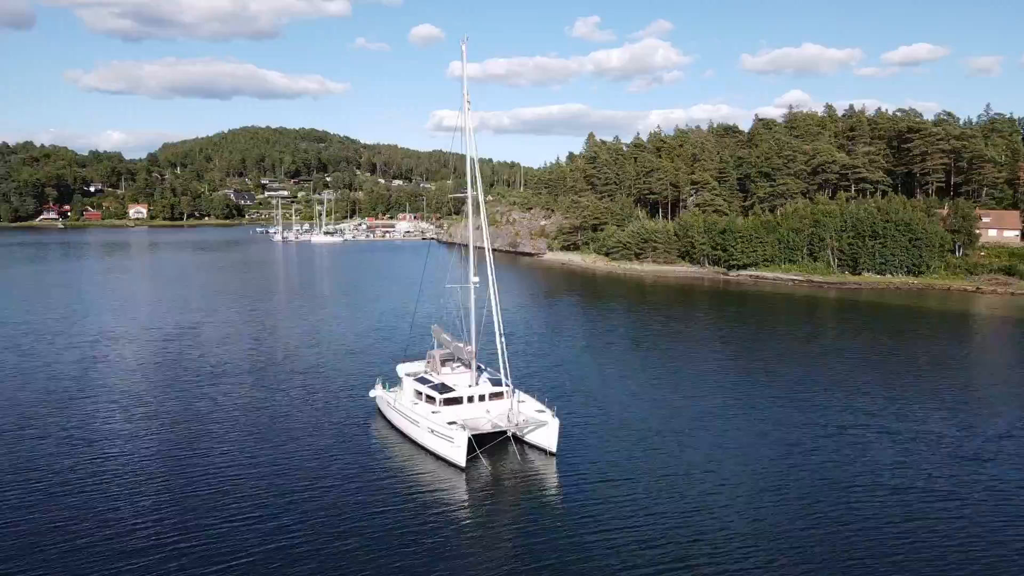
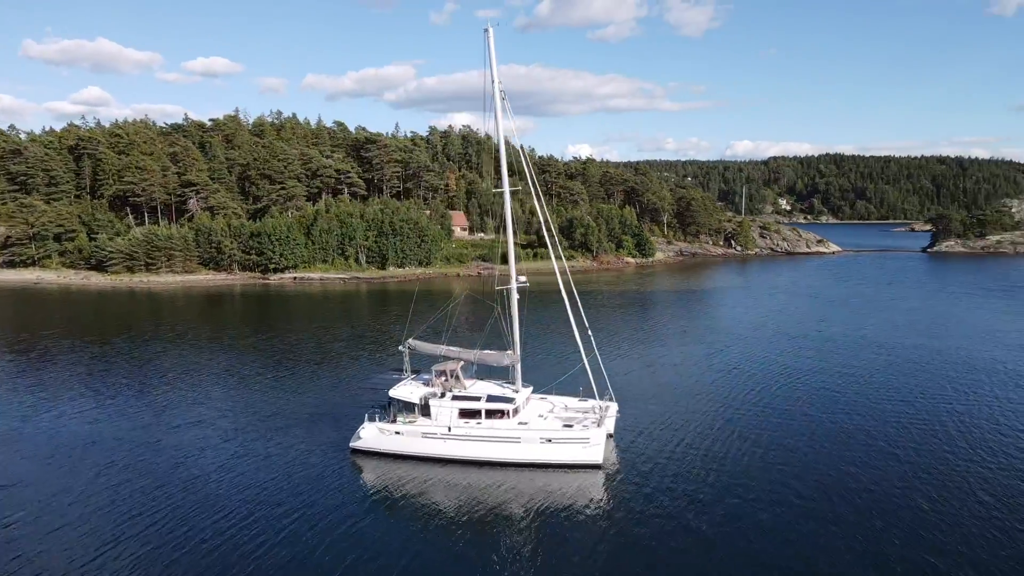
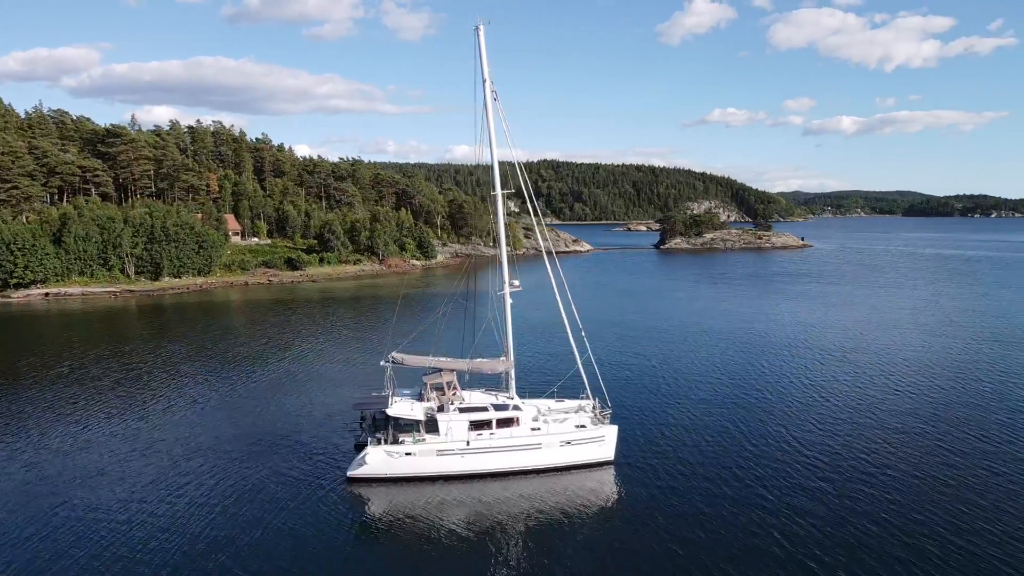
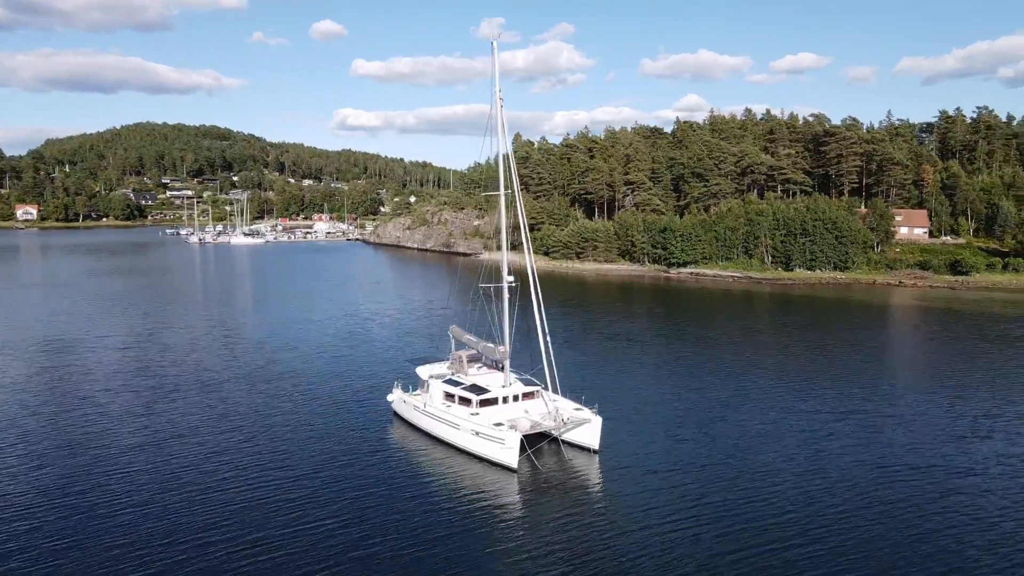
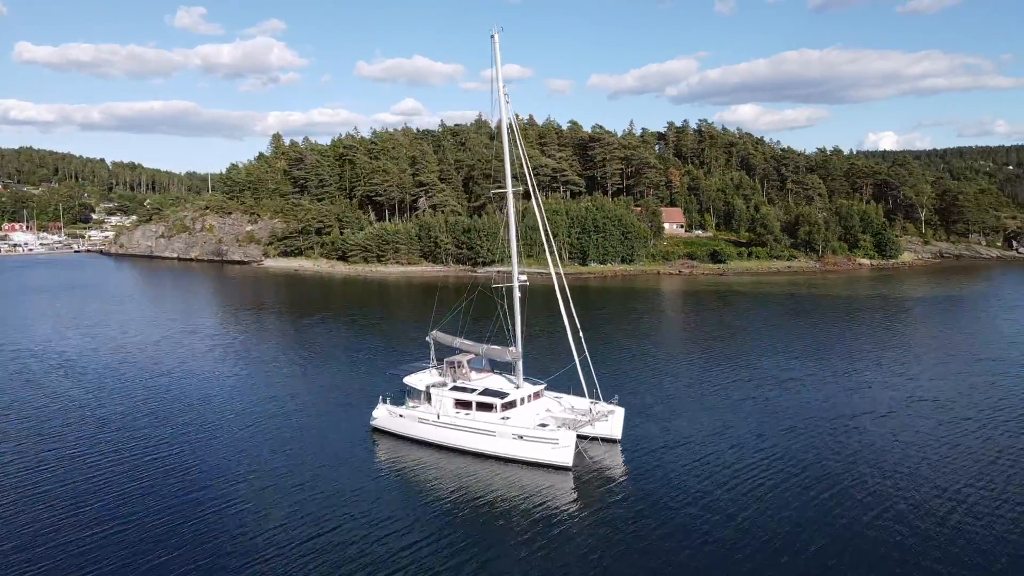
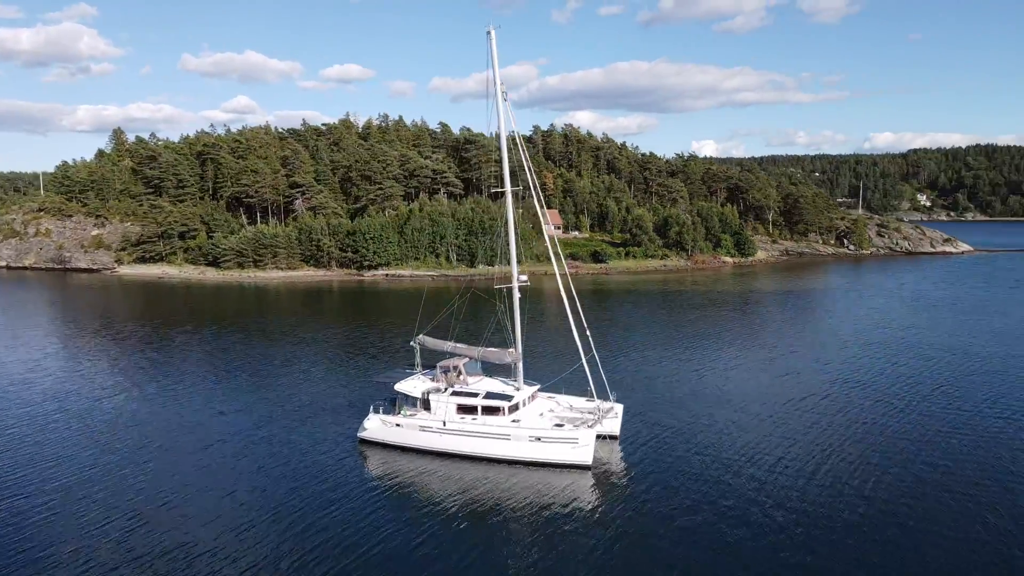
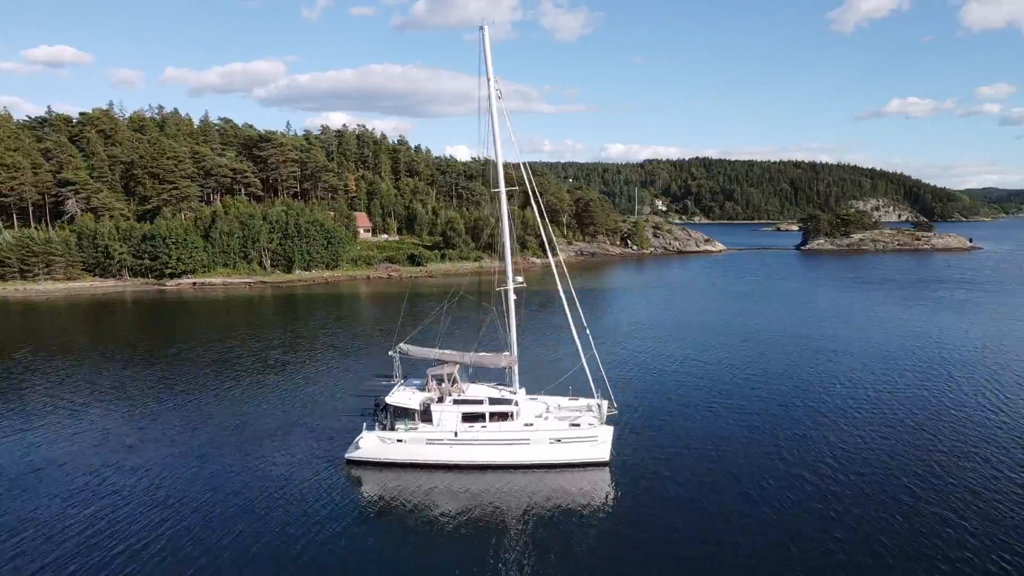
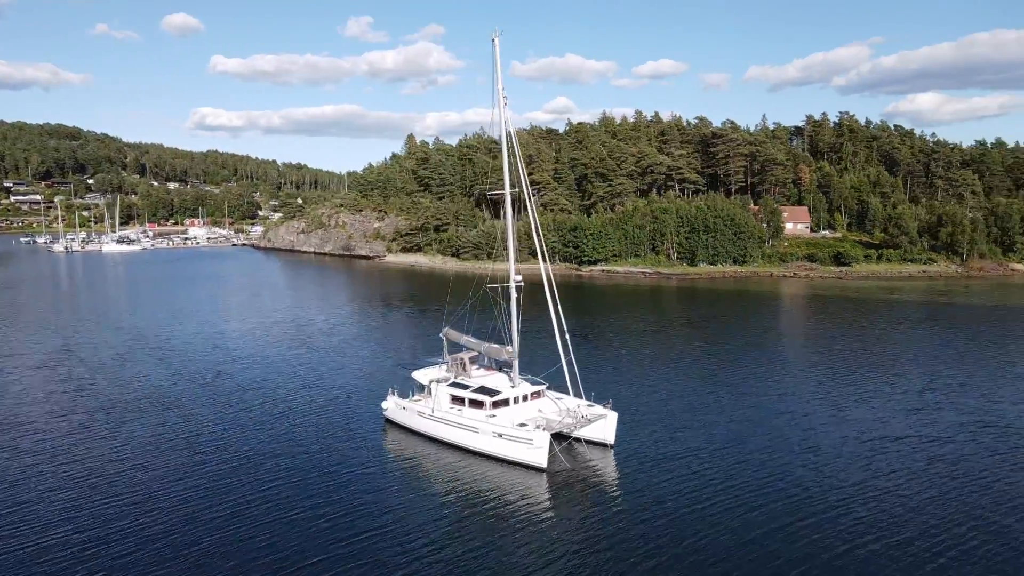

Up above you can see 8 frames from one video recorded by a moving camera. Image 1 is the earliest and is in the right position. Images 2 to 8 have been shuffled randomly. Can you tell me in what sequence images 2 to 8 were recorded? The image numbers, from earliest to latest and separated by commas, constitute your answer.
4, 8, 5, 6, 2, 7, 3
